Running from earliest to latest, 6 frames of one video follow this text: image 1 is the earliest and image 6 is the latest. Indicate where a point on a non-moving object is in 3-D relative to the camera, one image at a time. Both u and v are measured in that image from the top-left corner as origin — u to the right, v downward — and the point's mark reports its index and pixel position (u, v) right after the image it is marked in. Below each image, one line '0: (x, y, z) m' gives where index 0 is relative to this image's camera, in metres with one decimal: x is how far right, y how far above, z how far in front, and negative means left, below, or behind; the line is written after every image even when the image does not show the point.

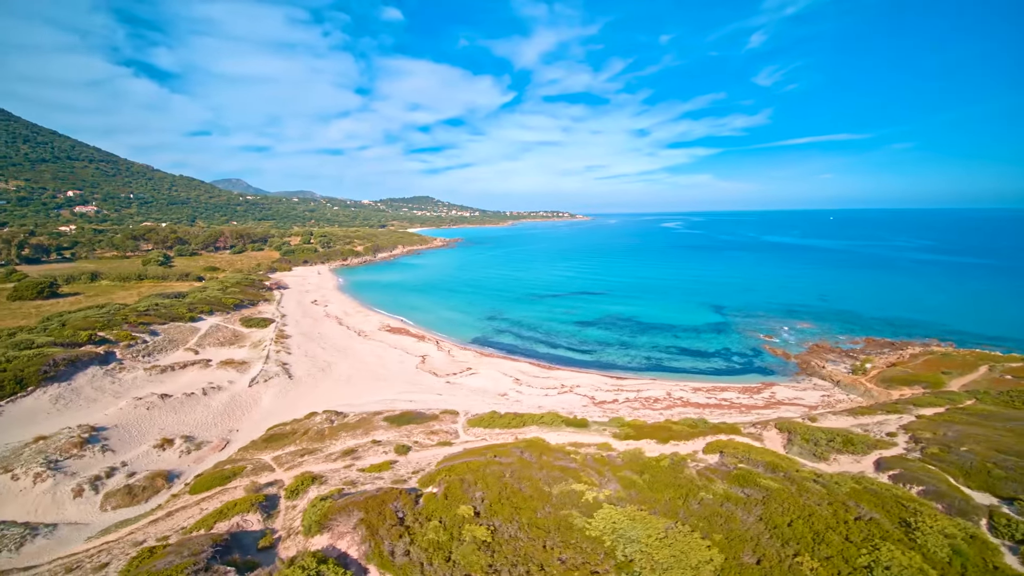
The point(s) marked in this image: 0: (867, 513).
0: (+9.8, -6.3, +12.6) m
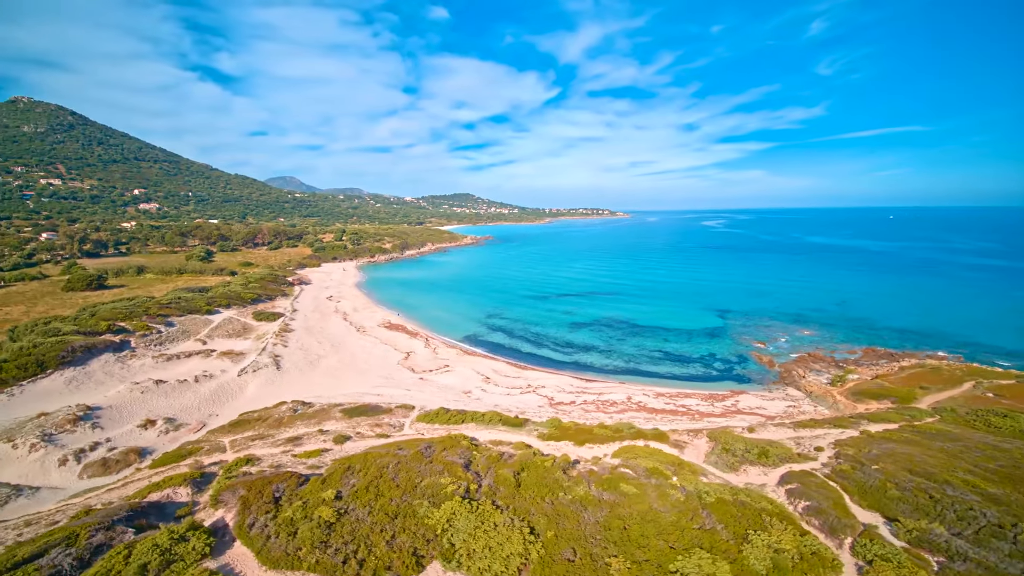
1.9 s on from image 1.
0: (+5.7, -6.8, +13.1) m
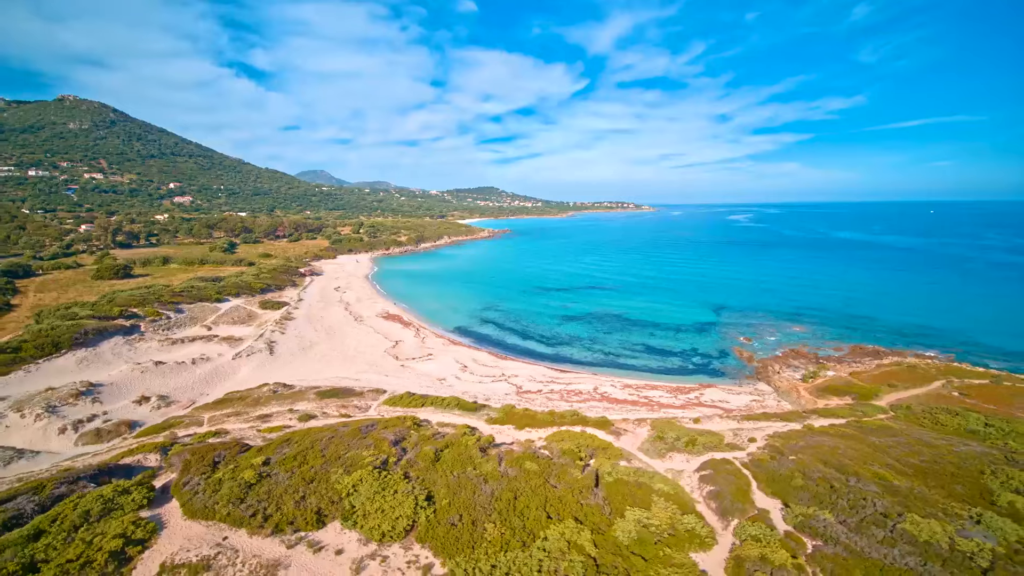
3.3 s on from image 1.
0: (+2.6, -6.6, +14.2) m
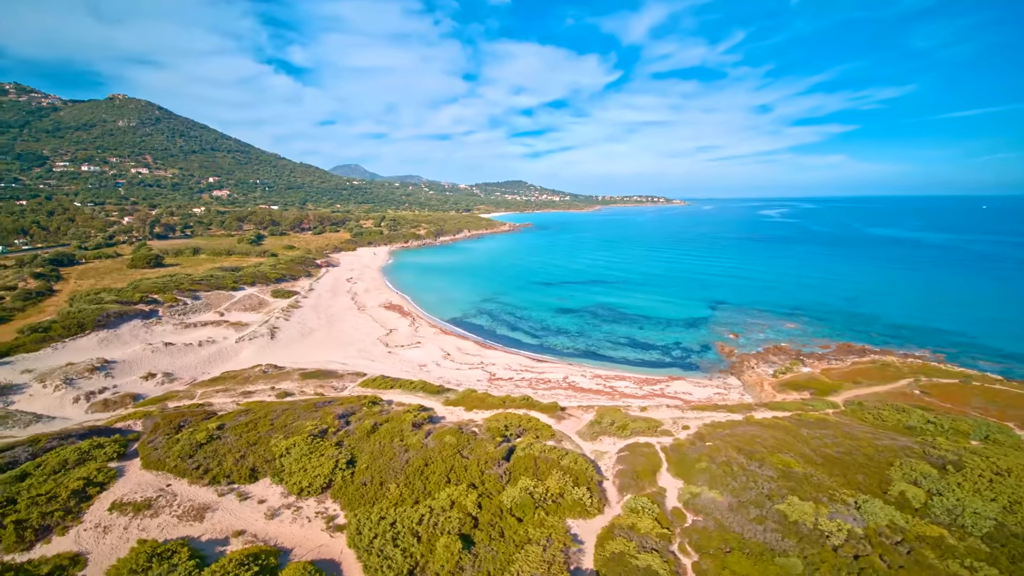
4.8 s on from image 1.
0: (-0.4, -6.3, +15.8) m
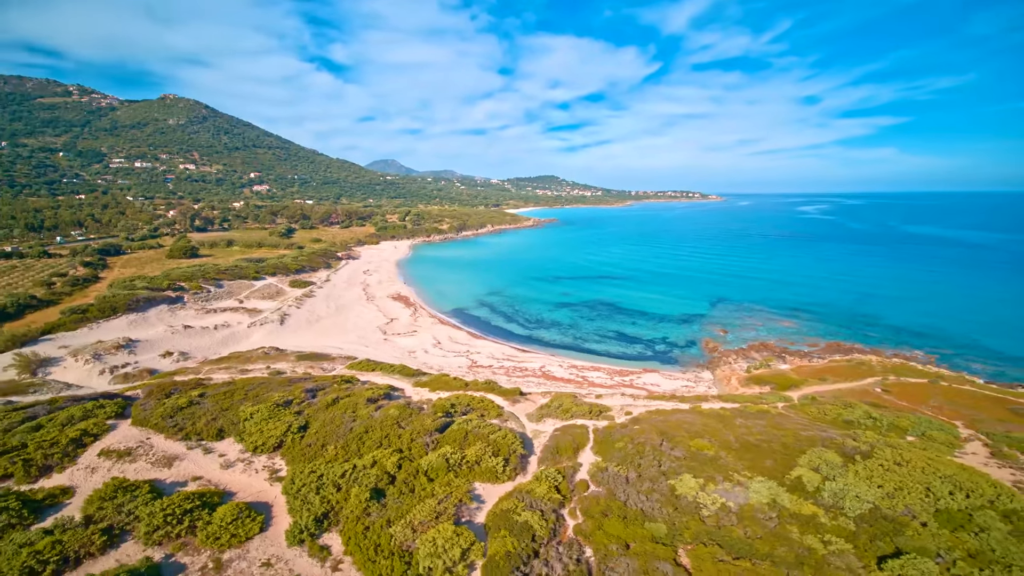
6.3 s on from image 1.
0: (-3.2, -5.9, +17.9) m
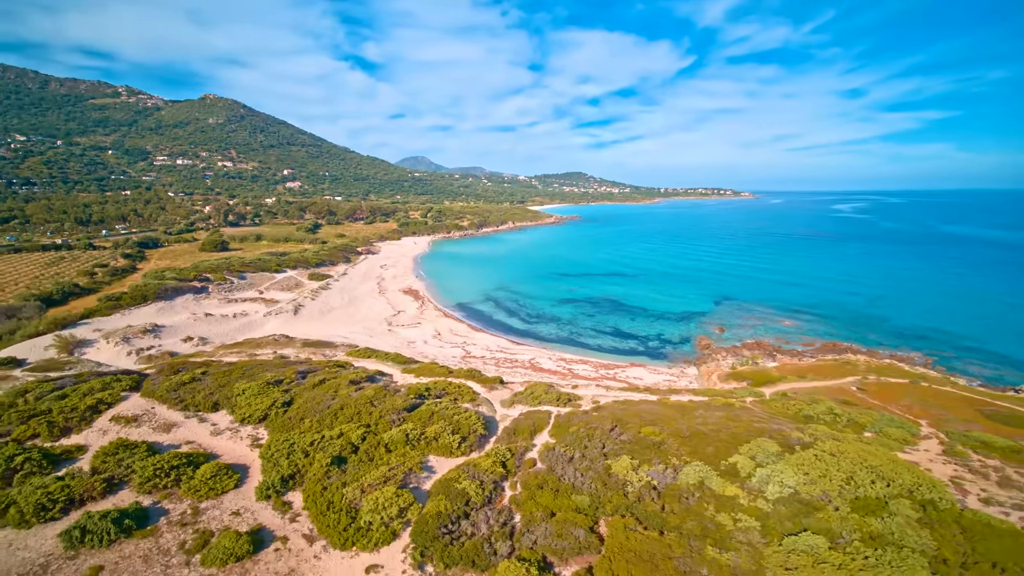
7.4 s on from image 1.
0: (-5.0, -5.6, +19.7) m
